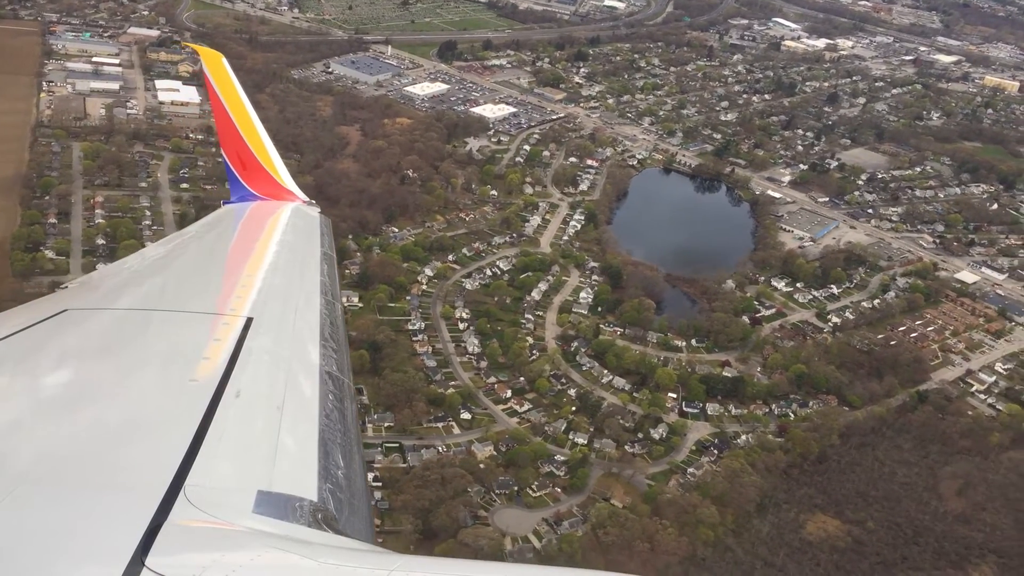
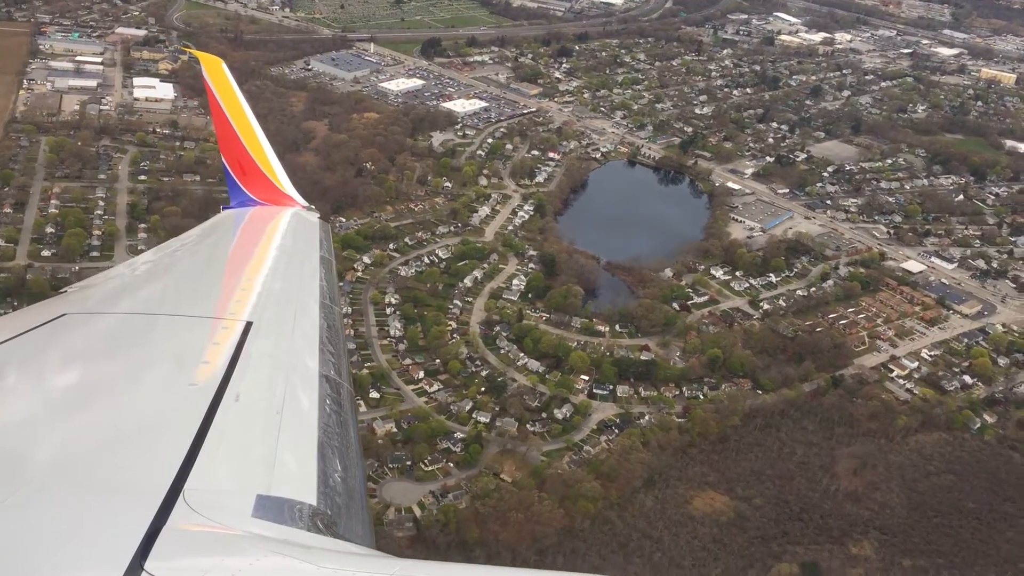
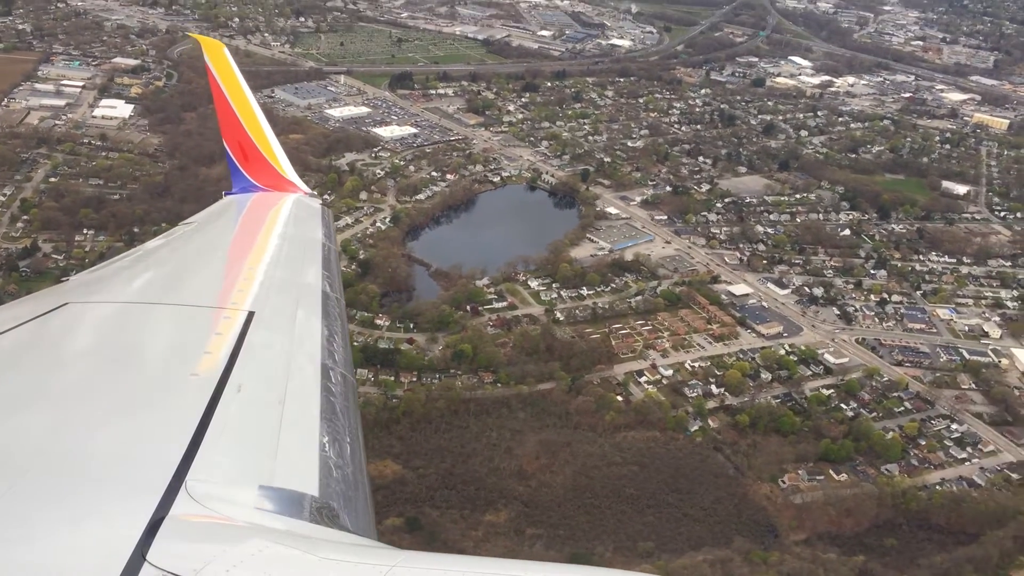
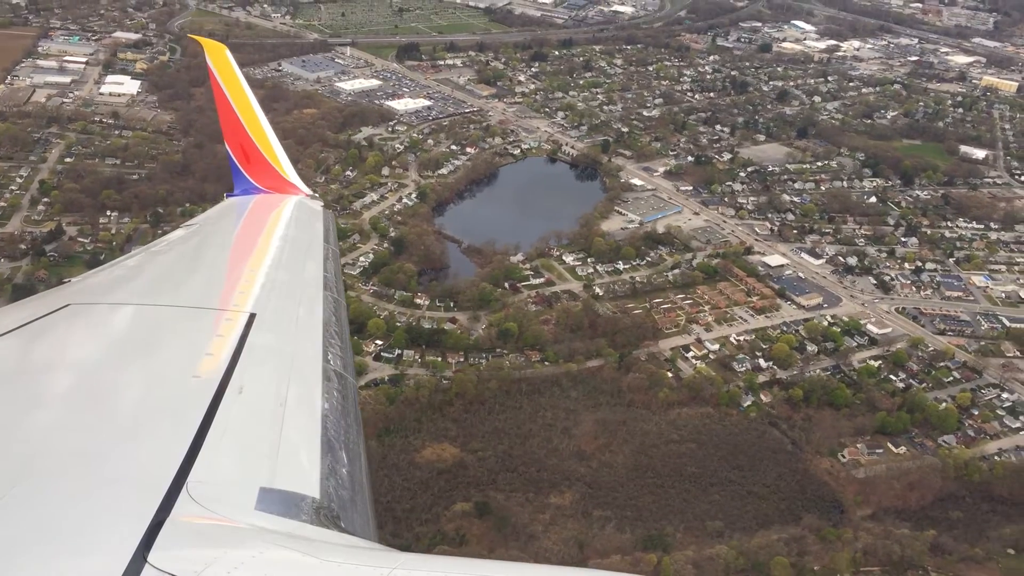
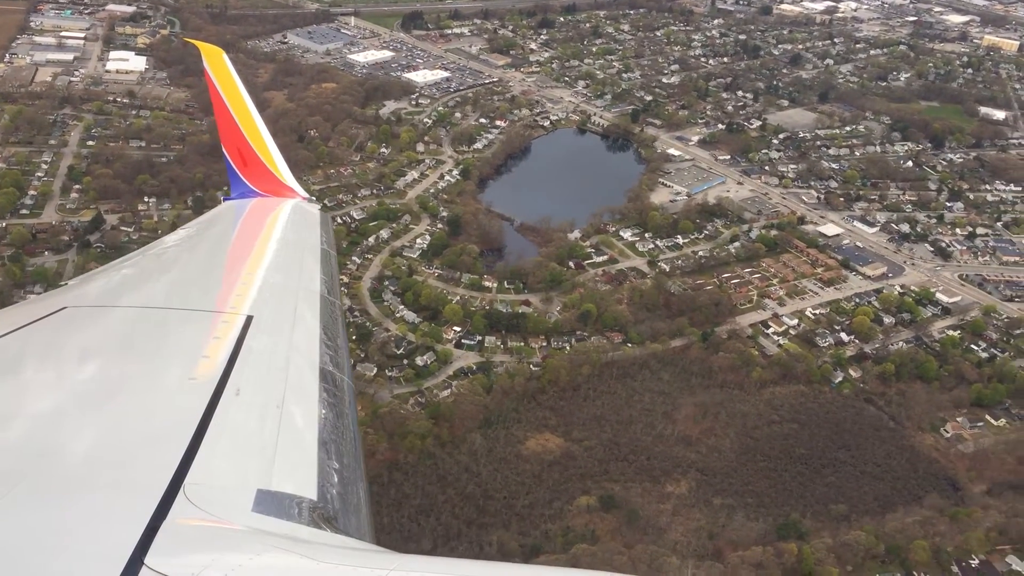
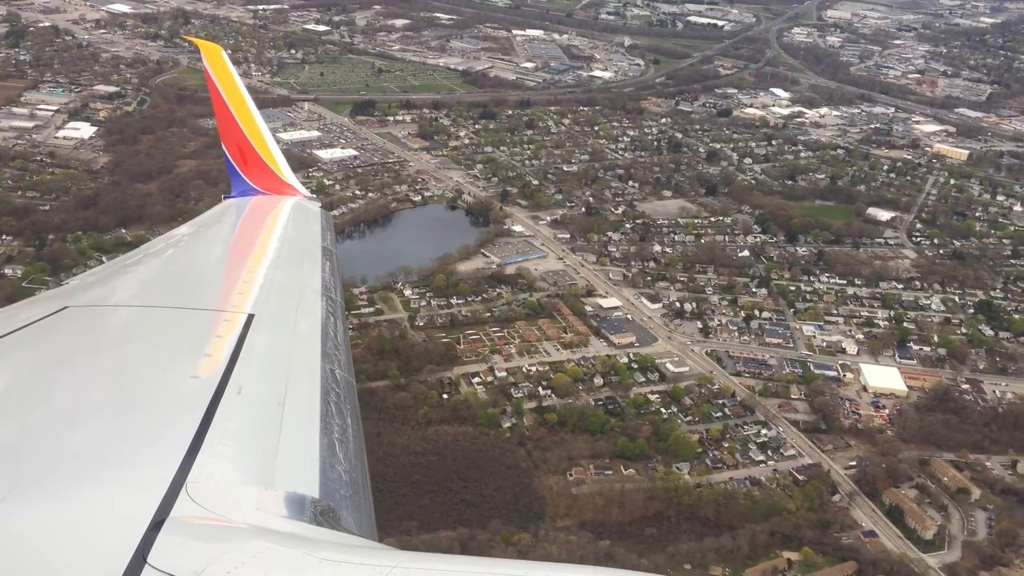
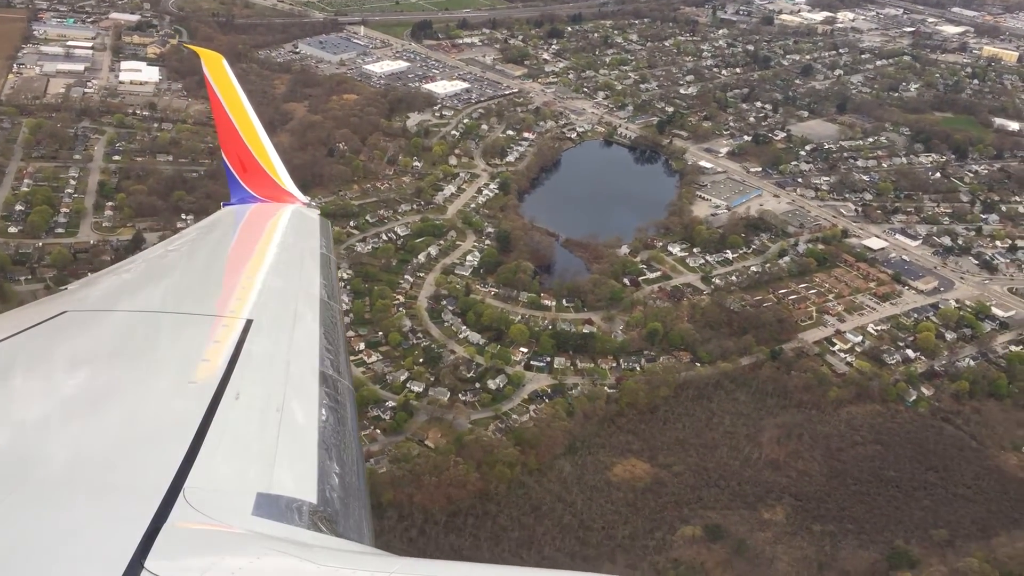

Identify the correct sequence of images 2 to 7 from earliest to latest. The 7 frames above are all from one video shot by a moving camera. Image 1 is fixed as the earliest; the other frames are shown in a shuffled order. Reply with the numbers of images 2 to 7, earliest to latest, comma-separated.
2, 7, 5, 4, 3, 6
